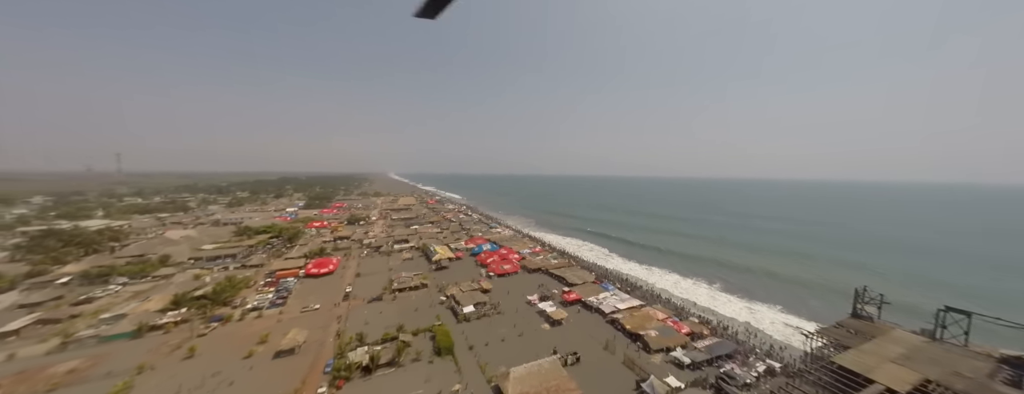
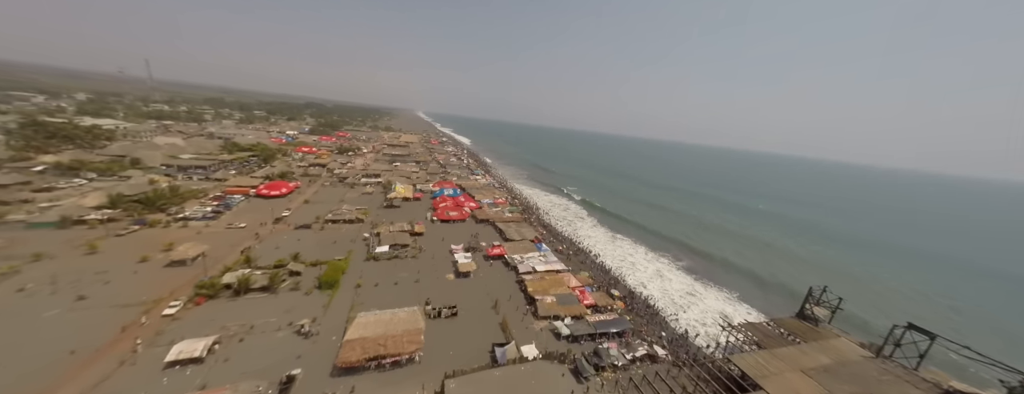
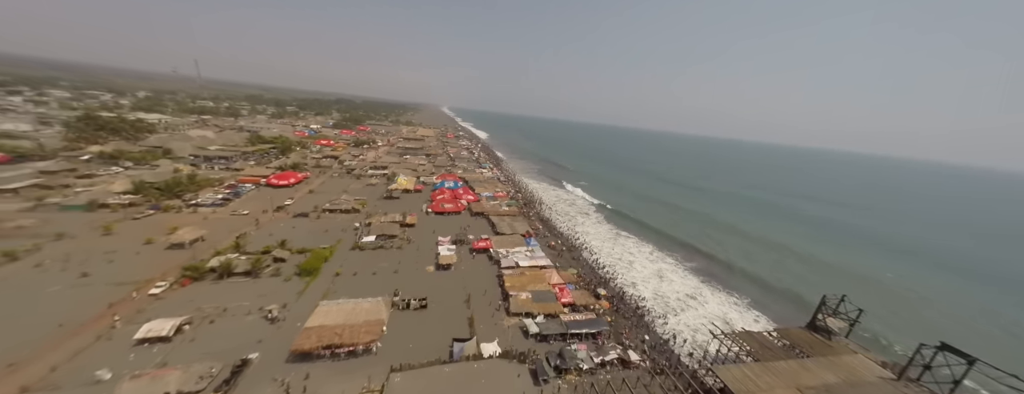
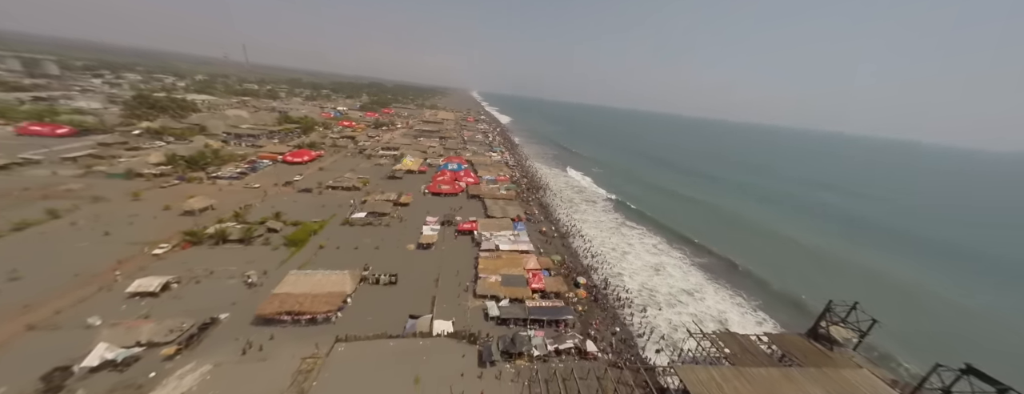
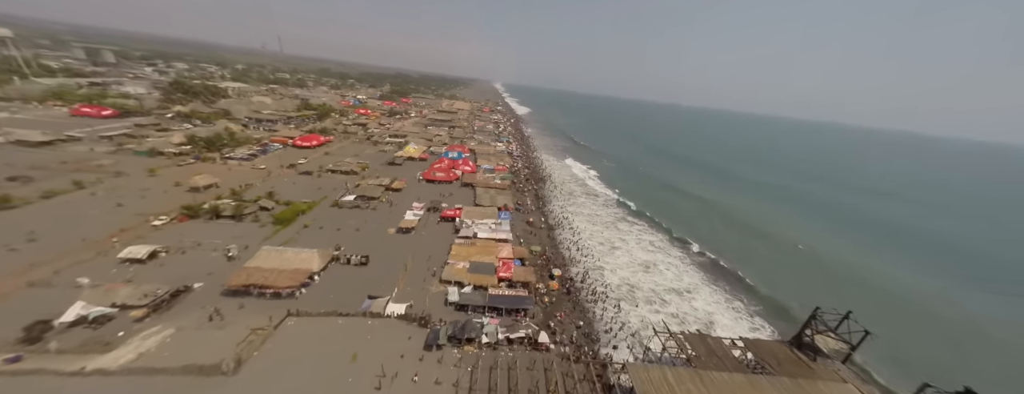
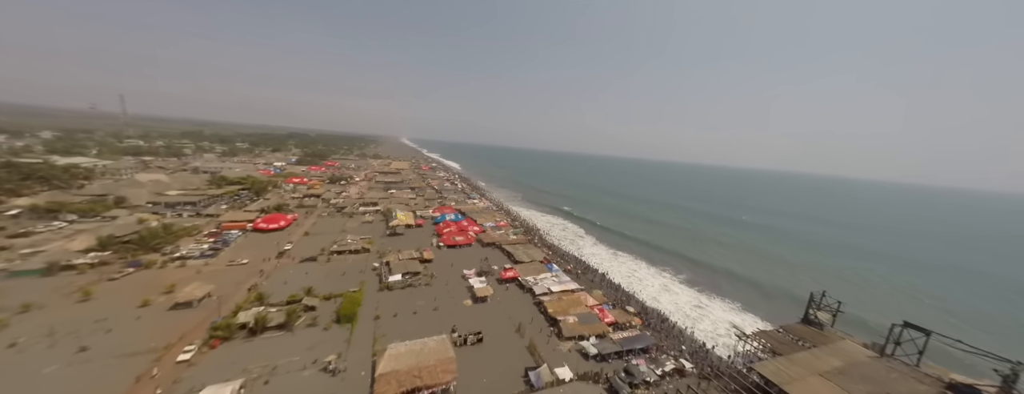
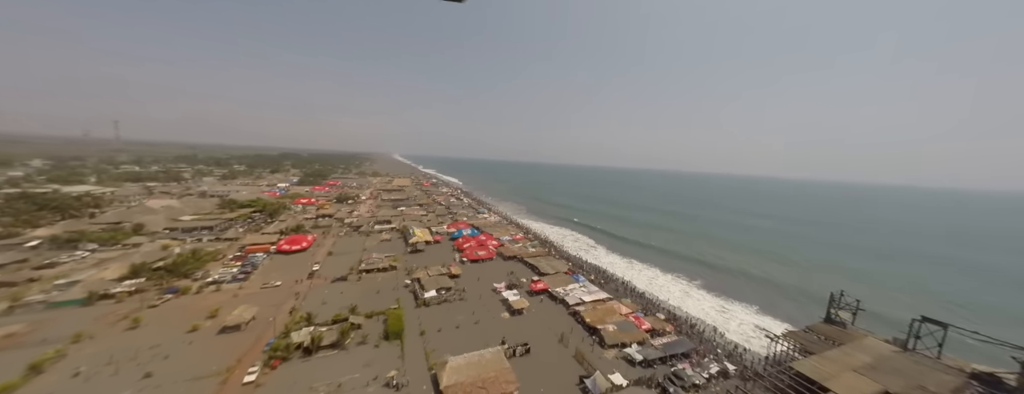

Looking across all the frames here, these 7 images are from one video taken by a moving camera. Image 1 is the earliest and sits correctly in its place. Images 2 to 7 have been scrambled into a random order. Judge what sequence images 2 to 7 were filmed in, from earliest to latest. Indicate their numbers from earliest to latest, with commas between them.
7, 6, 2, 3, 4, 5
